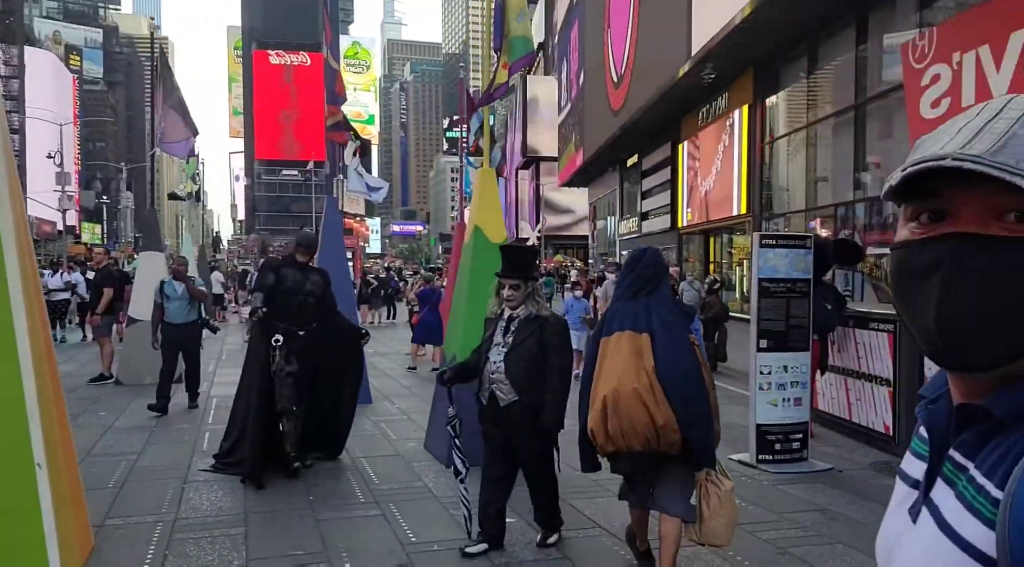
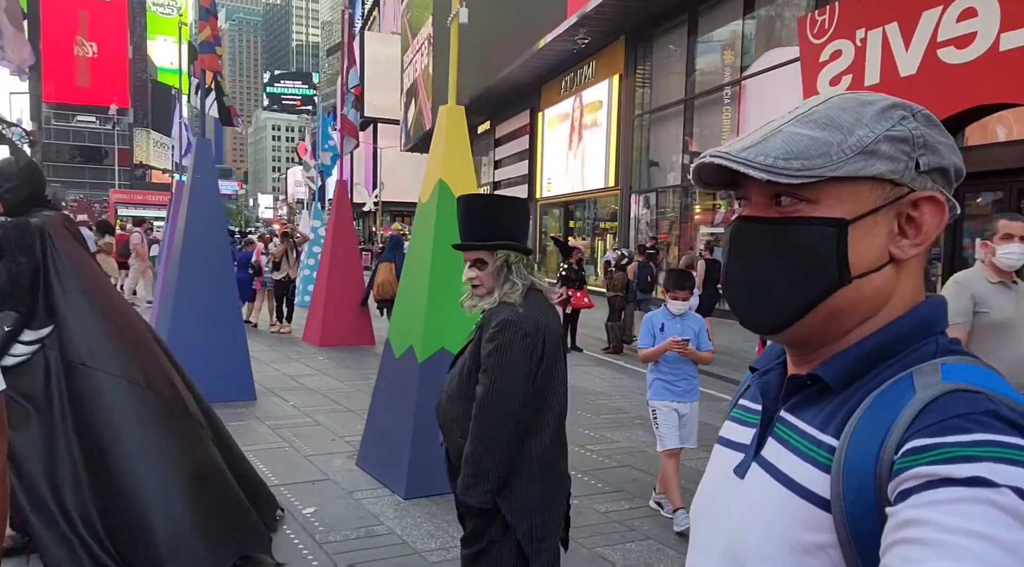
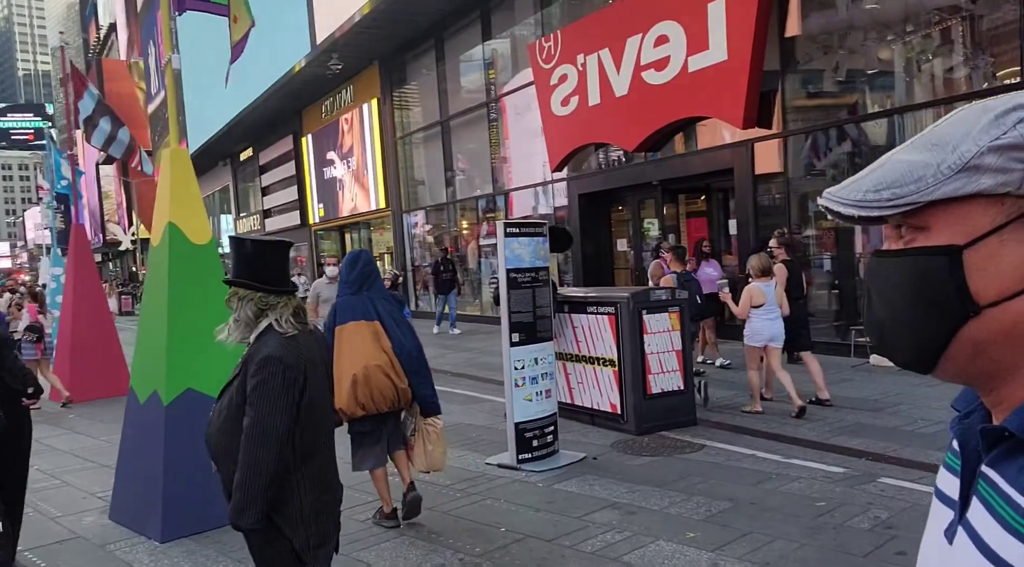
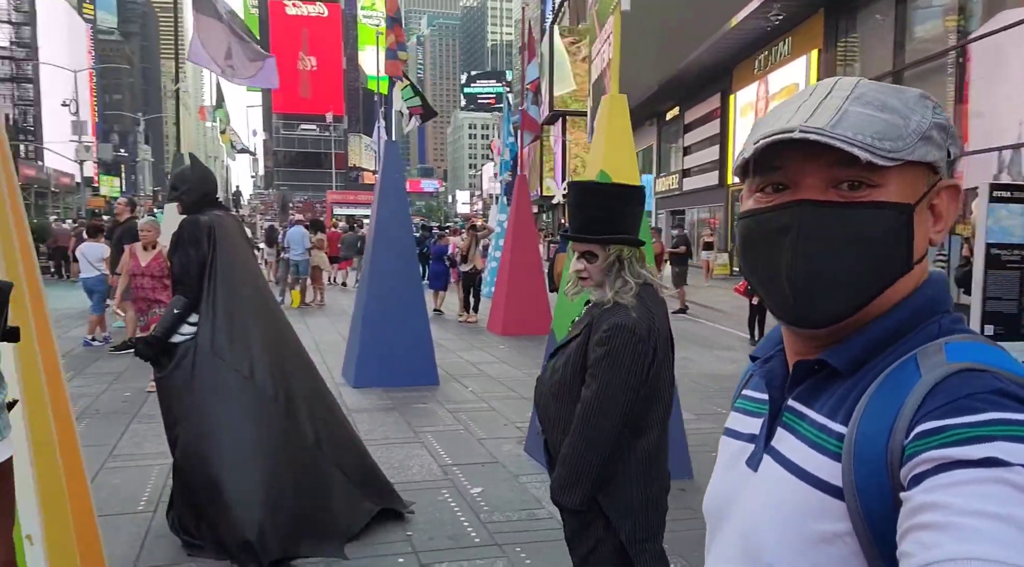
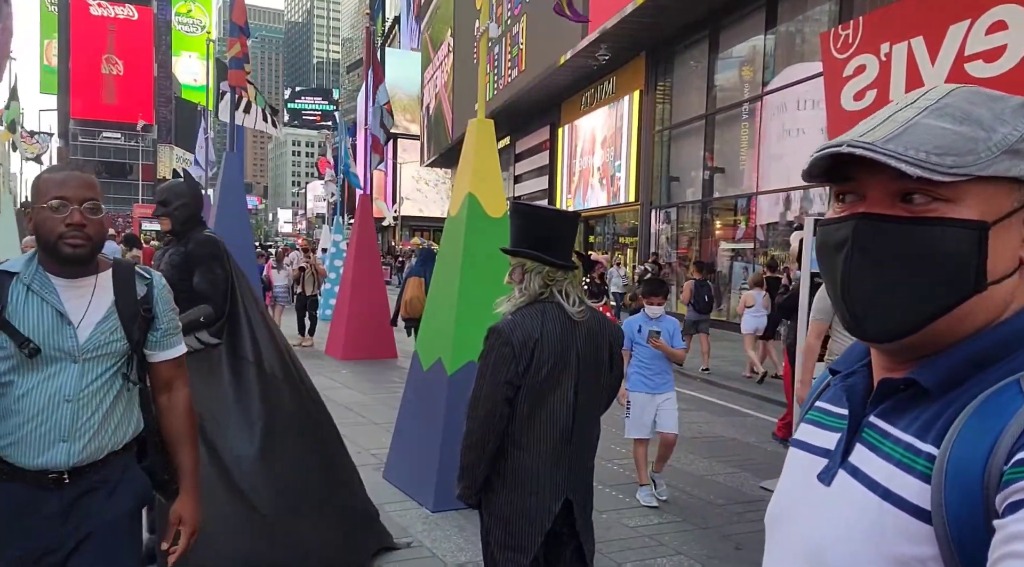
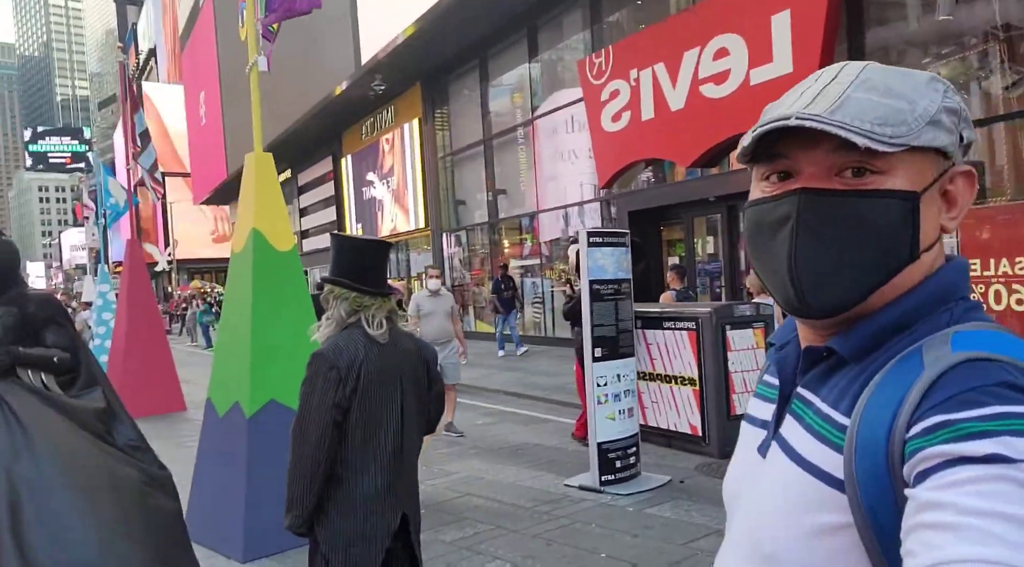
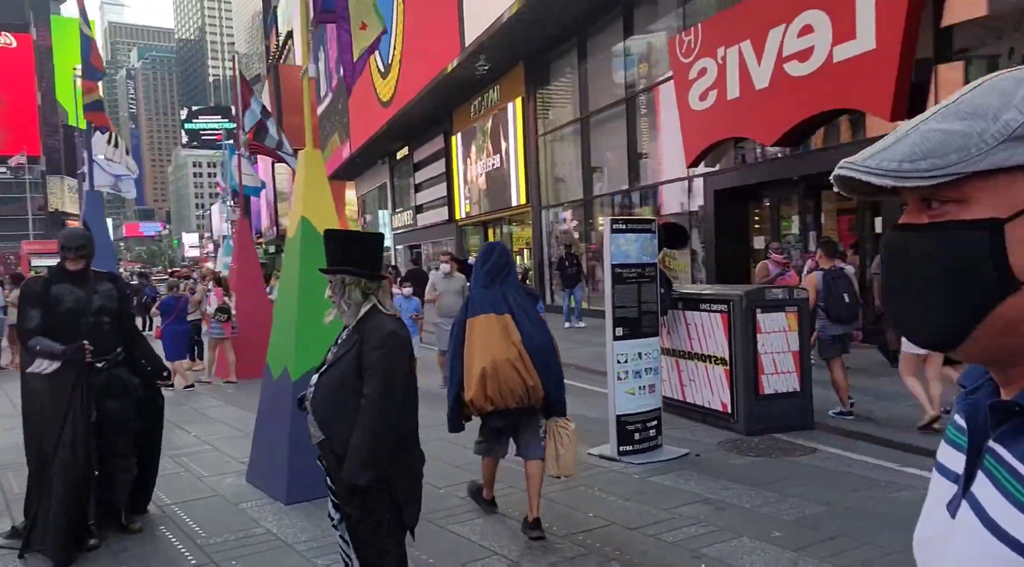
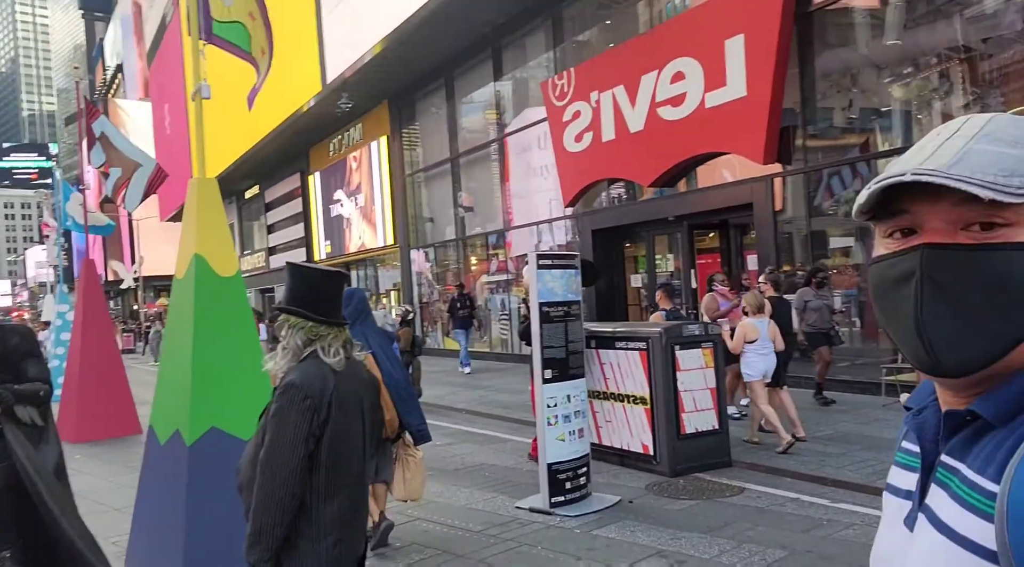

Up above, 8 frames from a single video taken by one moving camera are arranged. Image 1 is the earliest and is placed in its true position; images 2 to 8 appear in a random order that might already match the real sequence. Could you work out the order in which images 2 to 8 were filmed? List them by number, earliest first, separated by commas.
7, 3, 8, 6, 5, 2, 4
